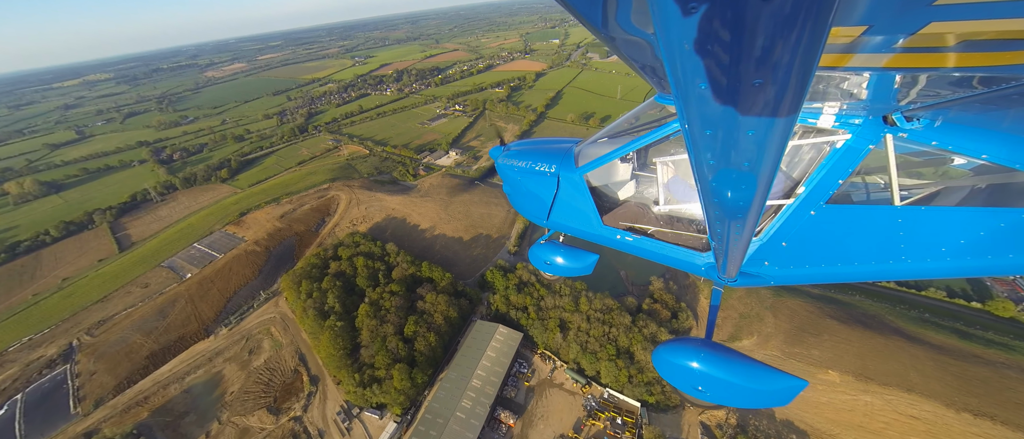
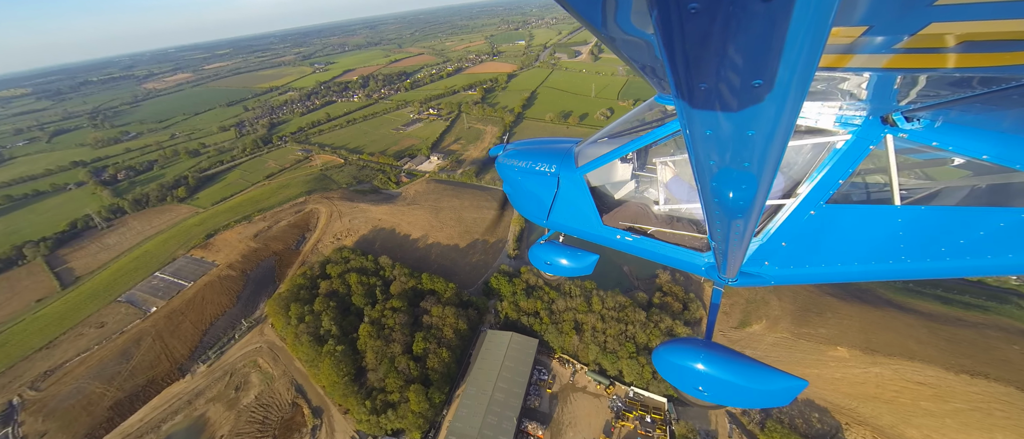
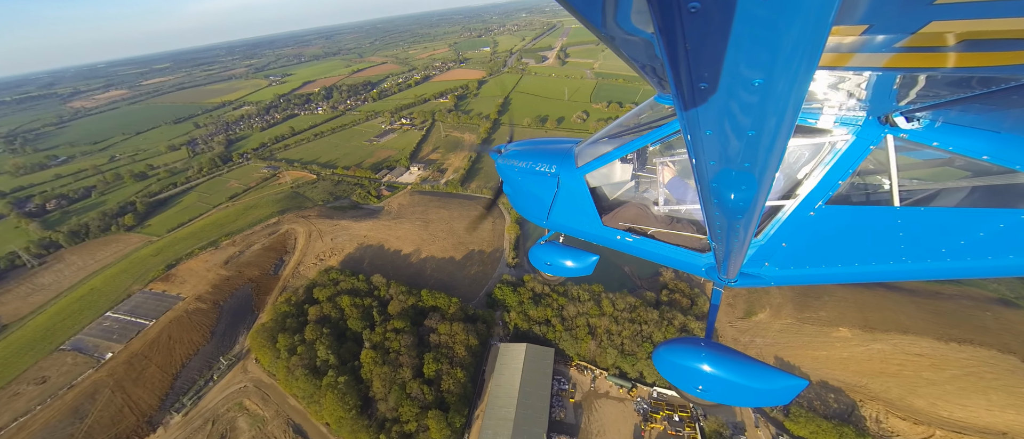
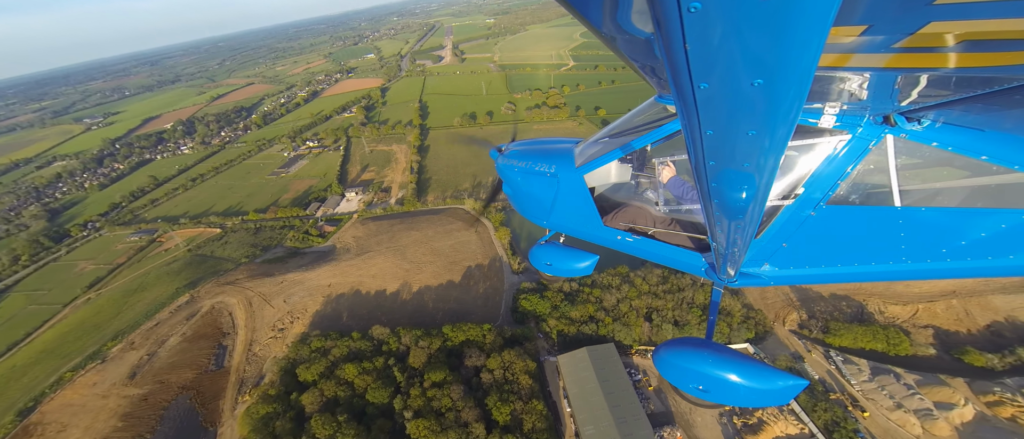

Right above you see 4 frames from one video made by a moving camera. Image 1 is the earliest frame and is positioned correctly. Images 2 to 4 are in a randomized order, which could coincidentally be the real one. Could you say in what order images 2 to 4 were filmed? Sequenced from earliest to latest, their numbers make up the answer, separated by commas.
2, 3, 4
